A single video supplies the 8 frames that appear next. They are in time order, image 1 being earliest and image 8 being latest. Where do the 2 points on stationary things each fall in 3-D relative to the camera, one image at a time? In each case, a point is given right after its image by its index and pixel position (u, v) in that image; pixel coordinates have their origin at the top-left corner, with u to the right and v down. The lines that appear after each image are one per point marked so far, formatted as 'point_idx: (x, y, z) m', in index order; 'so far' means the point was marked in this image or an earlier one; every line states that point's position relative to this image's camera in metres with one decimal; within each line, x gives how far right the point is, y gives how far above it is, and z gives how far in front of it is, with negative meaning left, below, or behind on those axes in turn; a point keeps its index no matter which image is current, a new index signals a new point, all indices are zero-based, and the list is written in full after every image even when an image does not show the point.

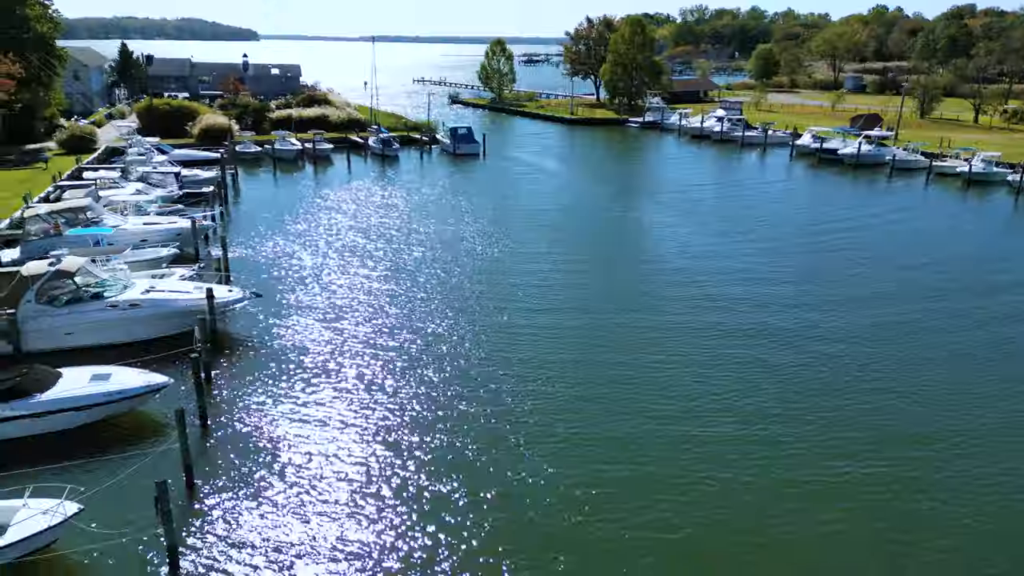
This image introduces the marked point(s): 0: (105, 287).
0: (-10.1, 0.0, +18.3) m
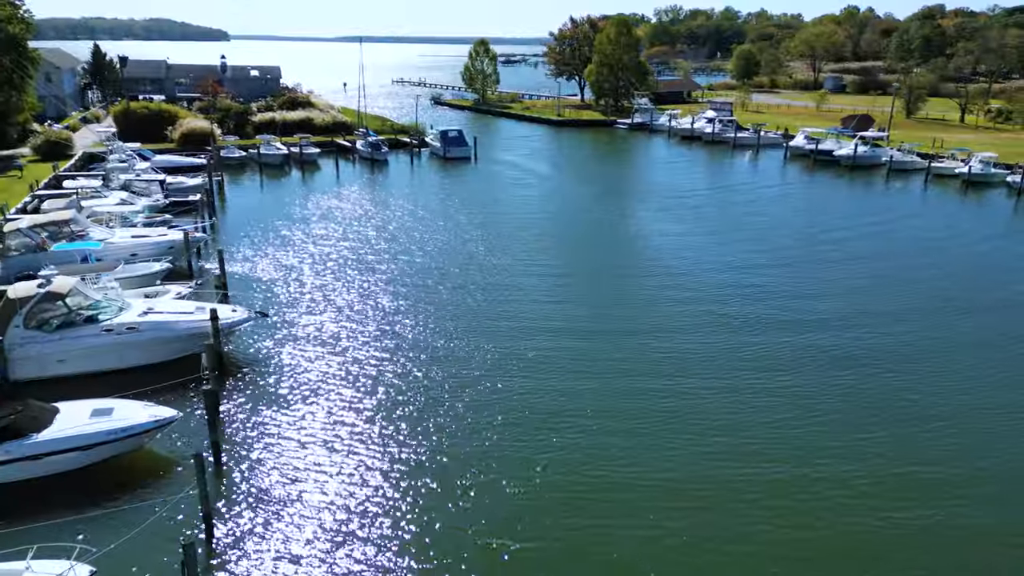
0: (-9.5, -0.5, +16.9) m
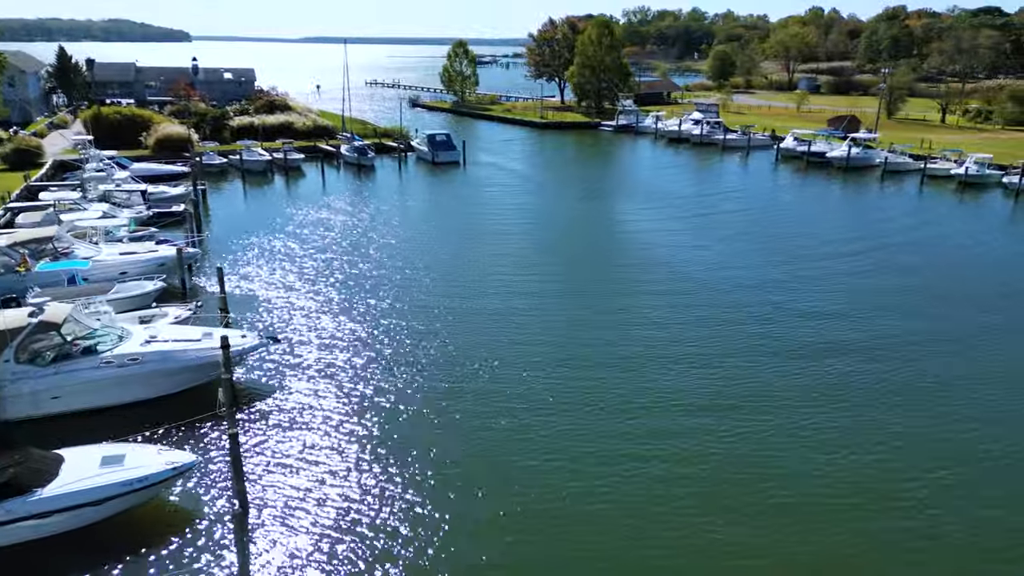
0: (-8.7, -1.0, +15.4) m
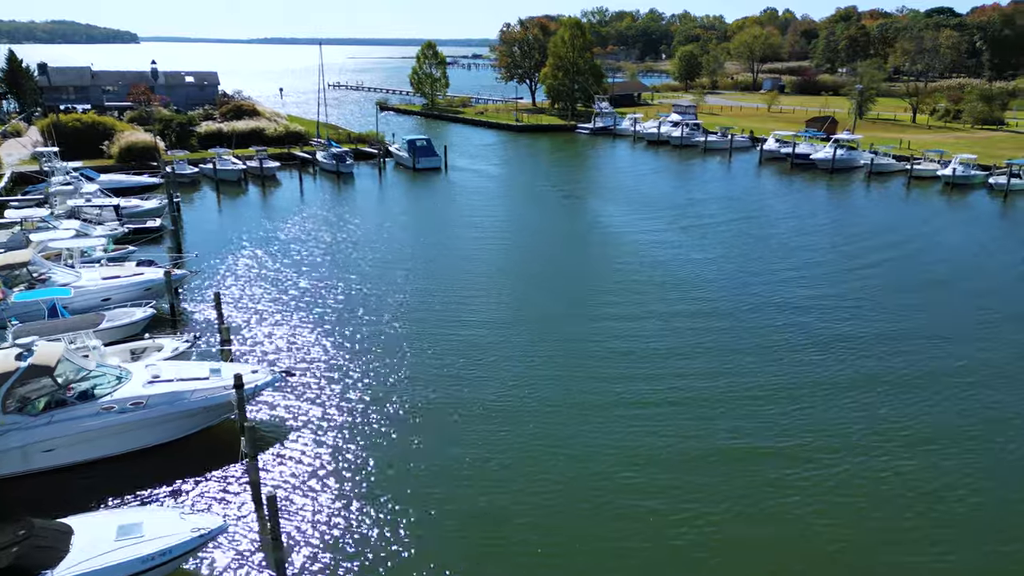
0: (-7.9, -1.7, +13.8) m
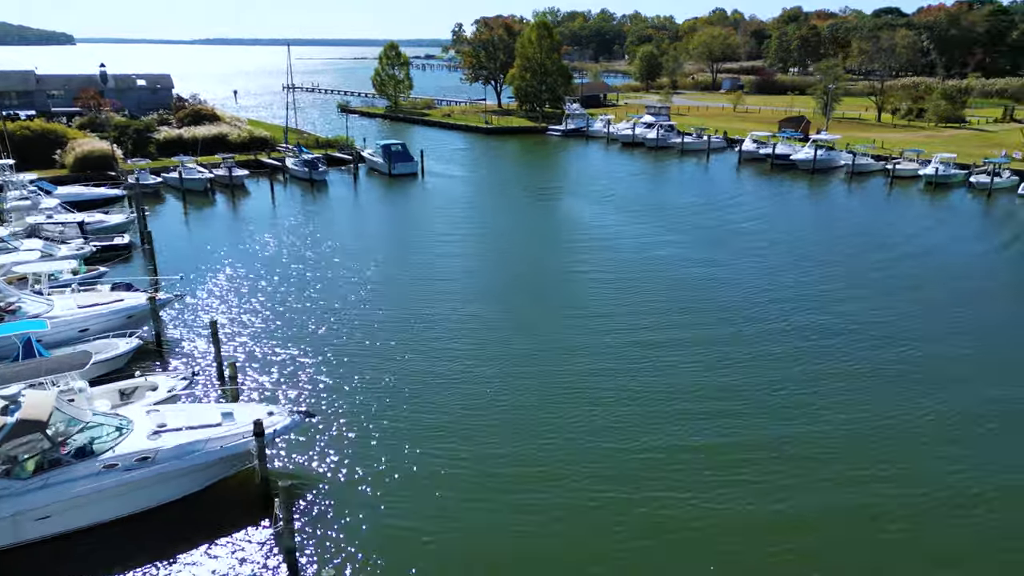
0: (-6.9, -2.4, +12.0) m
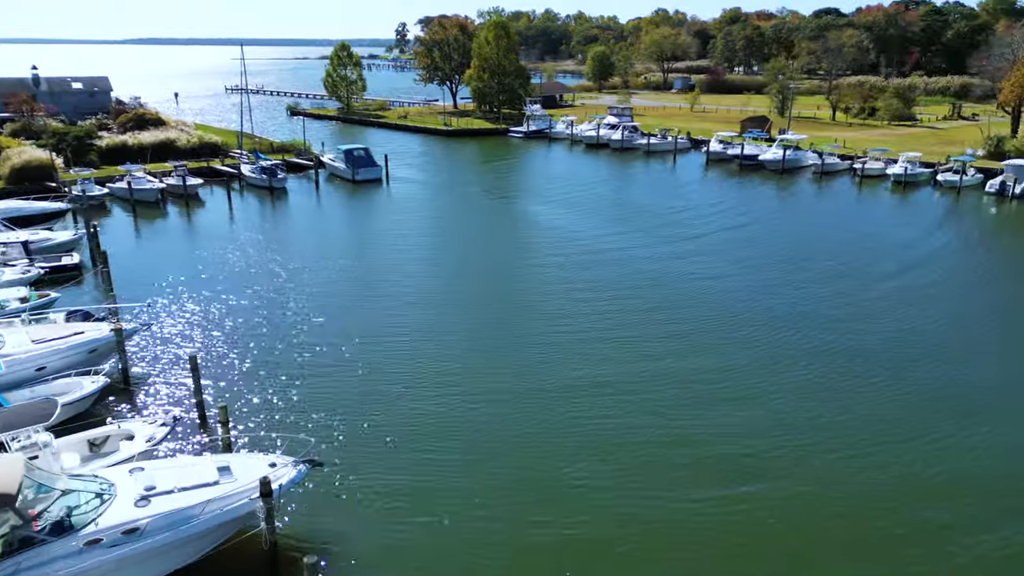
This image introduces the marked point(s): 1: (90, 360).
0: (-6.2, -3.0, +10.3) m
1: (-9.7, -1.7, +16.9) m
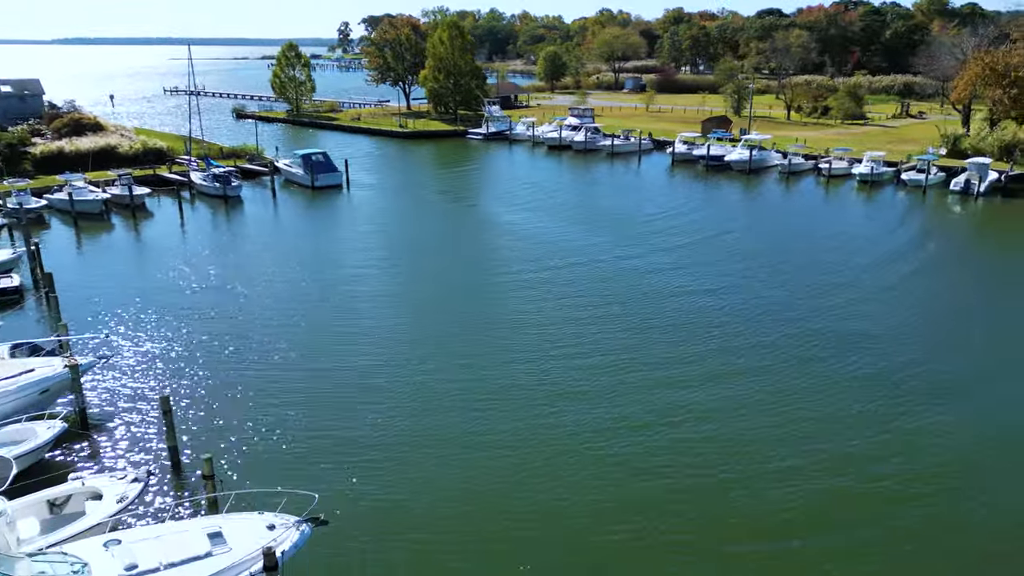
0: (-5.6, -3.6, +8.6) m
1: (-9.6, -2.3, +15.0) m
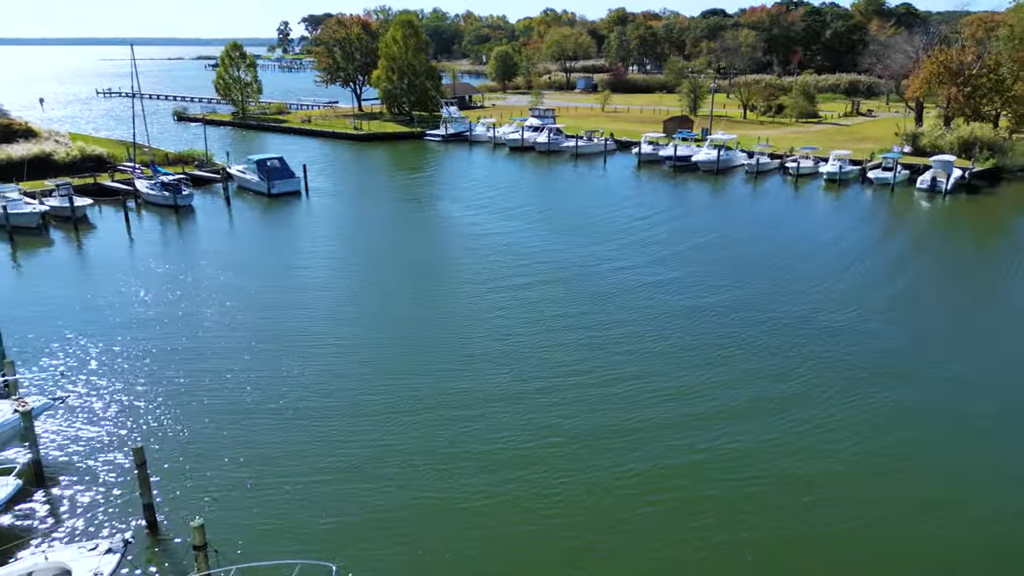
0: (-4.9, -4.1, +6.9) m
1: (-9.3, -3.0, +13.0) m
